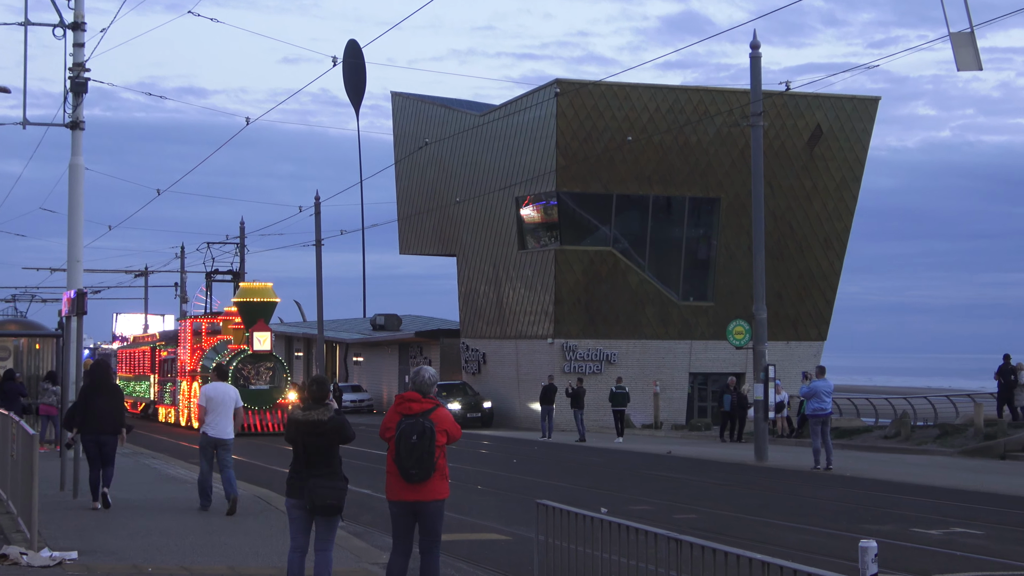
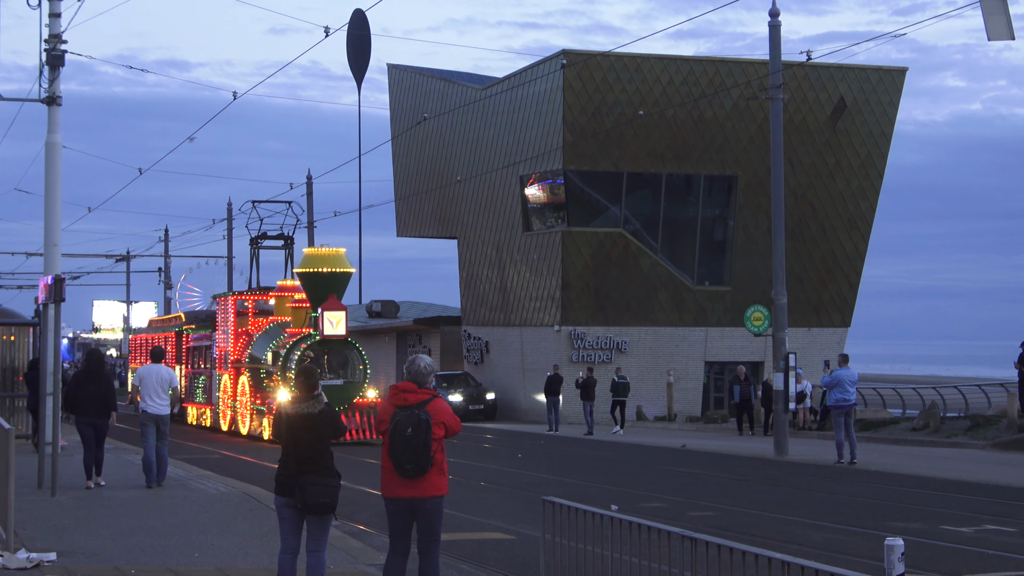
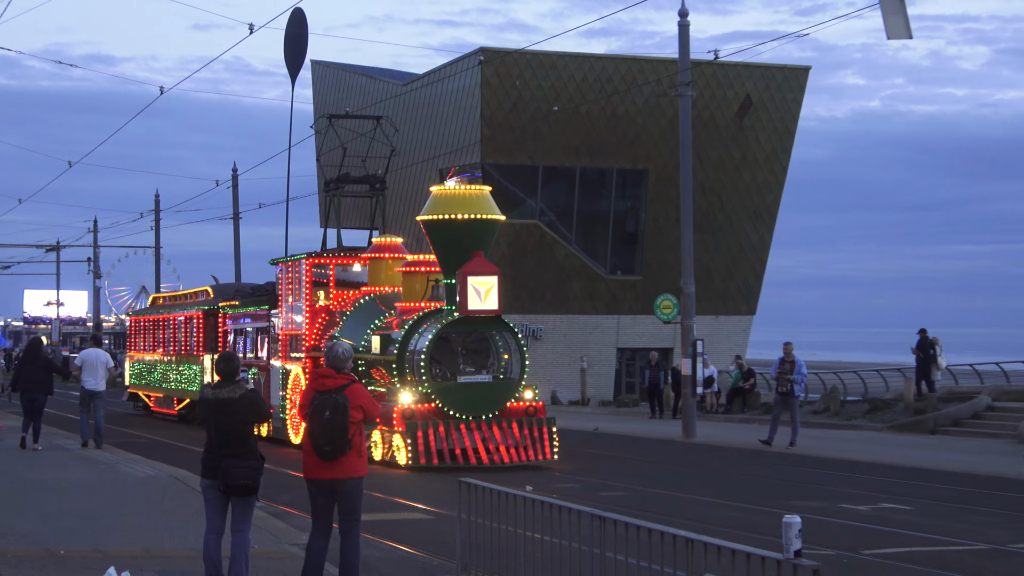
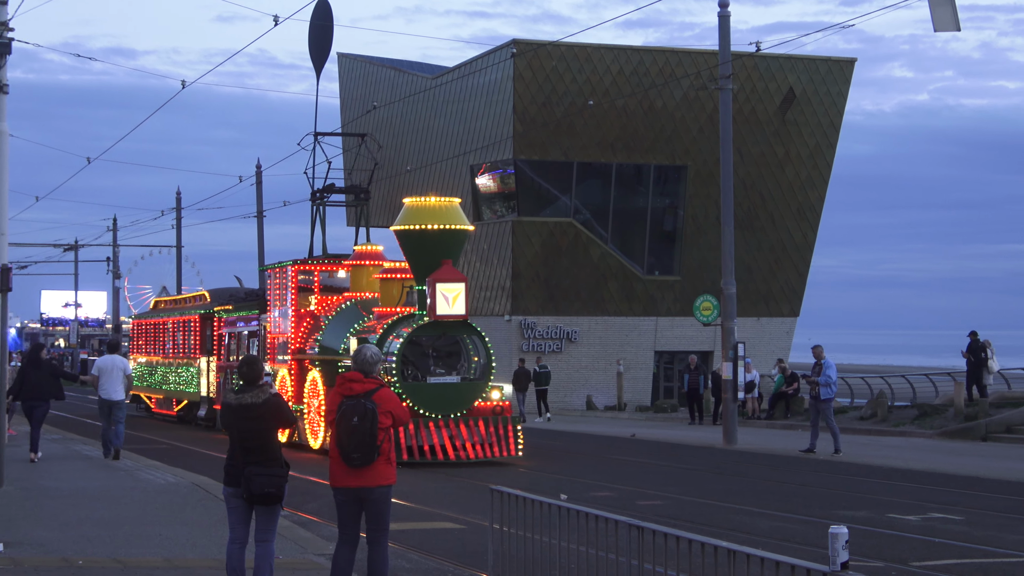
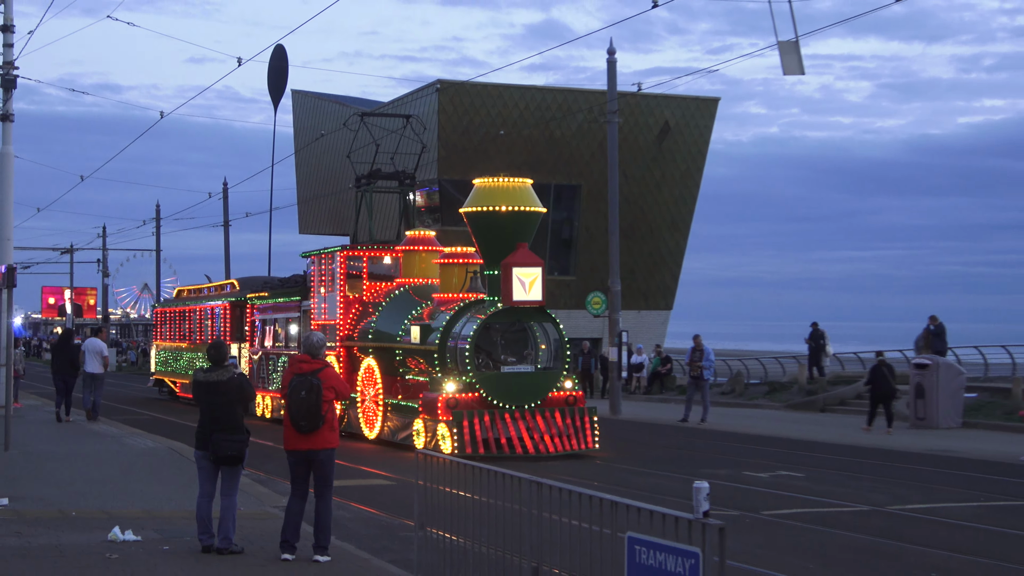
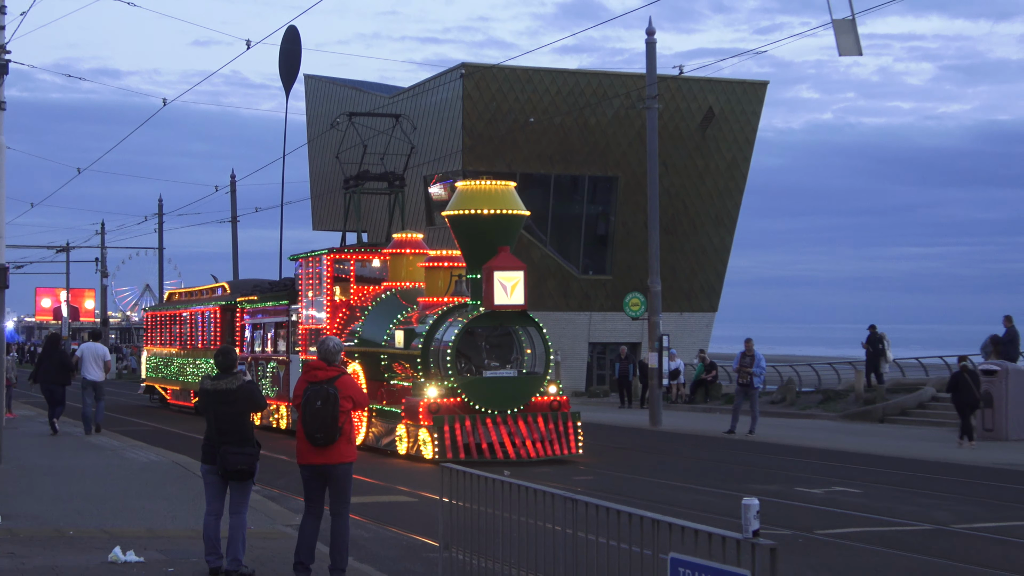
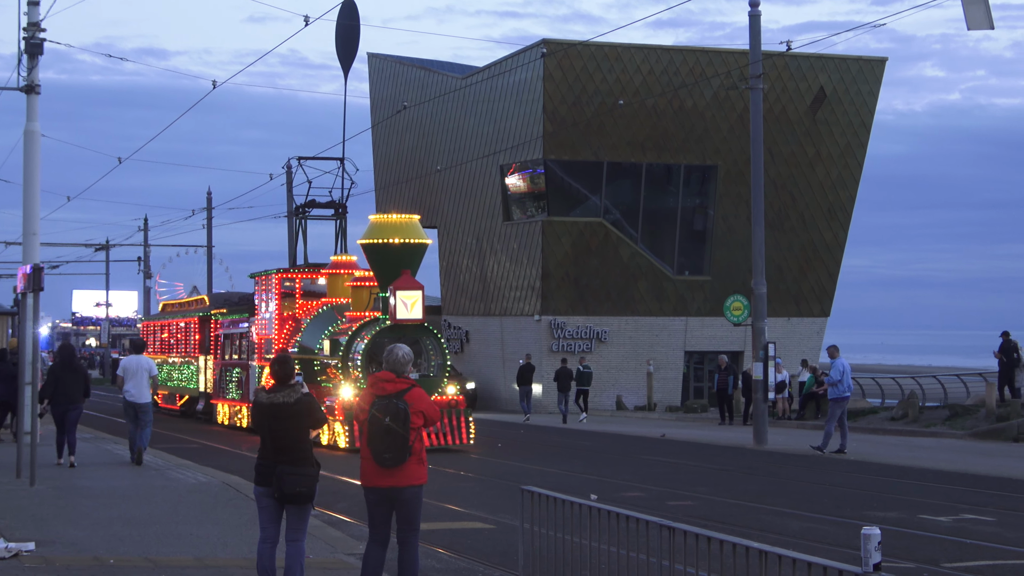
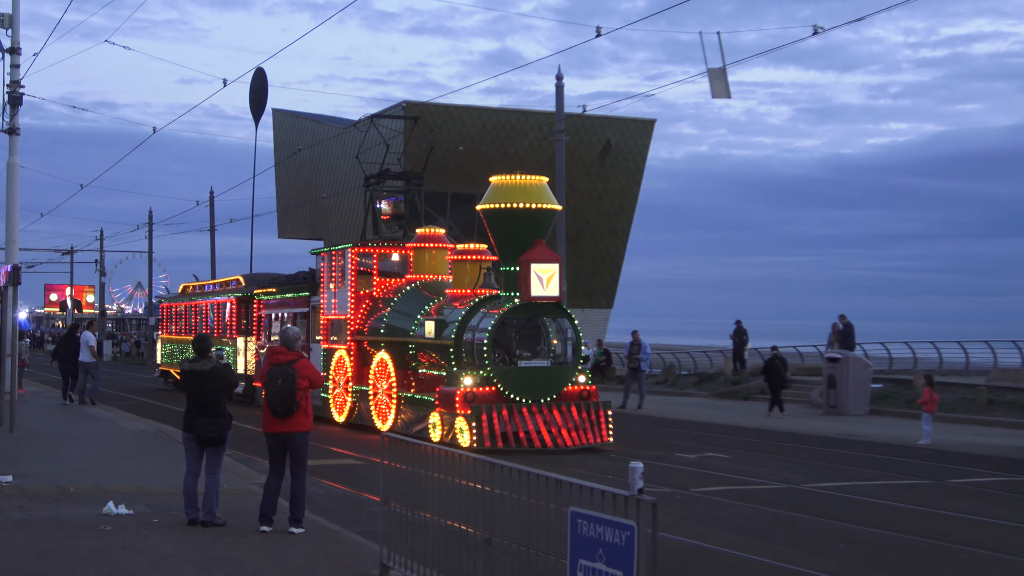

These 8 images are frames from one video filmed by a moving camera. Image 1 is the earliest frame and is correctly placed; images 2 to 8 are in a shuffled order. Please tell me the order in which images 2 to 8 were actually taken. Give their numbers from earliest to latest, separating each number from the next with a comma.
2, 7, 4, 3, 6, 5, 8
